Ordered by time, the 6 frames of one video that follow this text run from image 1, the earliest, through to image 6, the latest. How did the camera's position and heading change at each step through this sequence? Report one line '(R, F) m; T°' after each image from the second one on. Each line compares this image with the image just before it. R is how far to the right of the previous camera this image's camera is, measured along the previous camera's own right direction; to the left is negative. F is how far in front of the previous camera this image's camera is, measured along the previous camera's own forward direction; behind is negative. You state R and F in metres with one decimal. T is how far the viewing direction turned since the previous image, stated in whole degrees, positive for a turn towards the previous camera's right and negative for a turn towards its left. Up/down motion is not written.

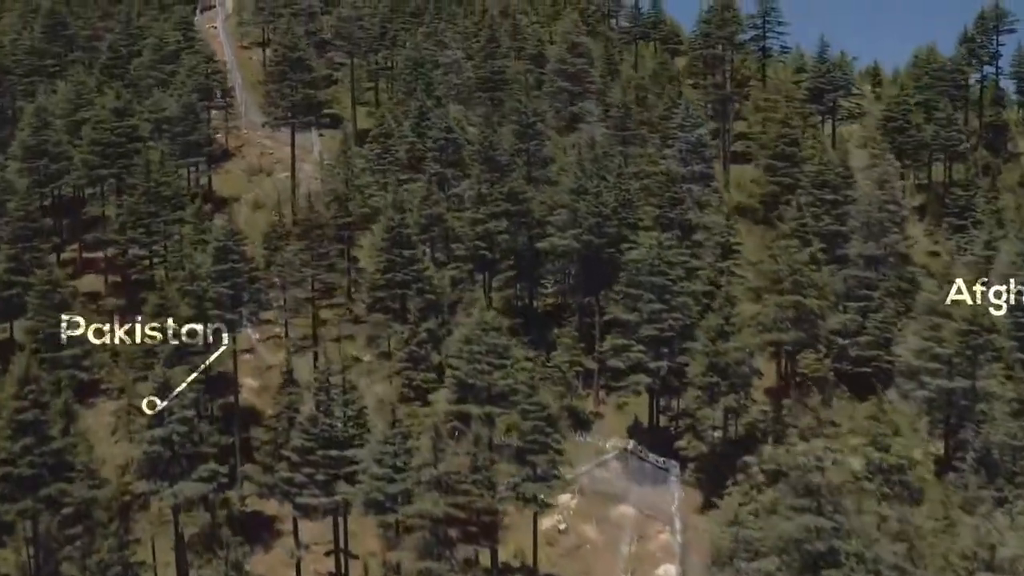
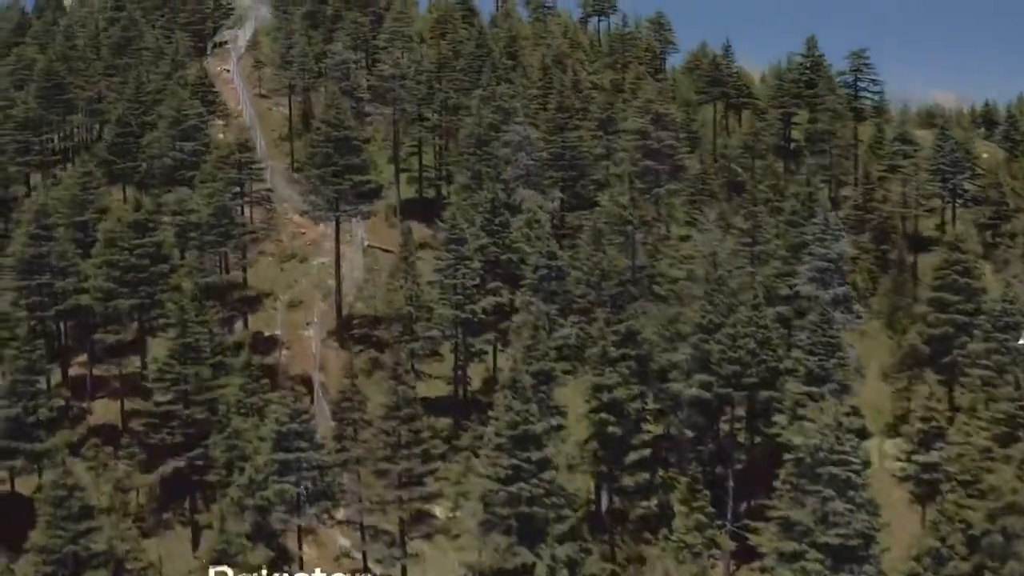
(-4.6, +12.6) m; +1°
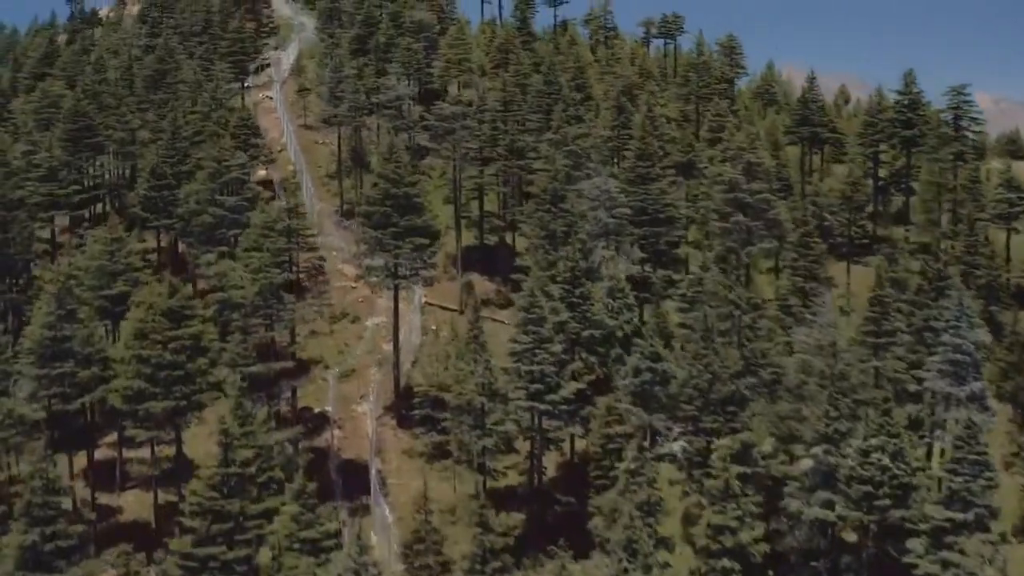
(-1.7, +7.6) m; -1°
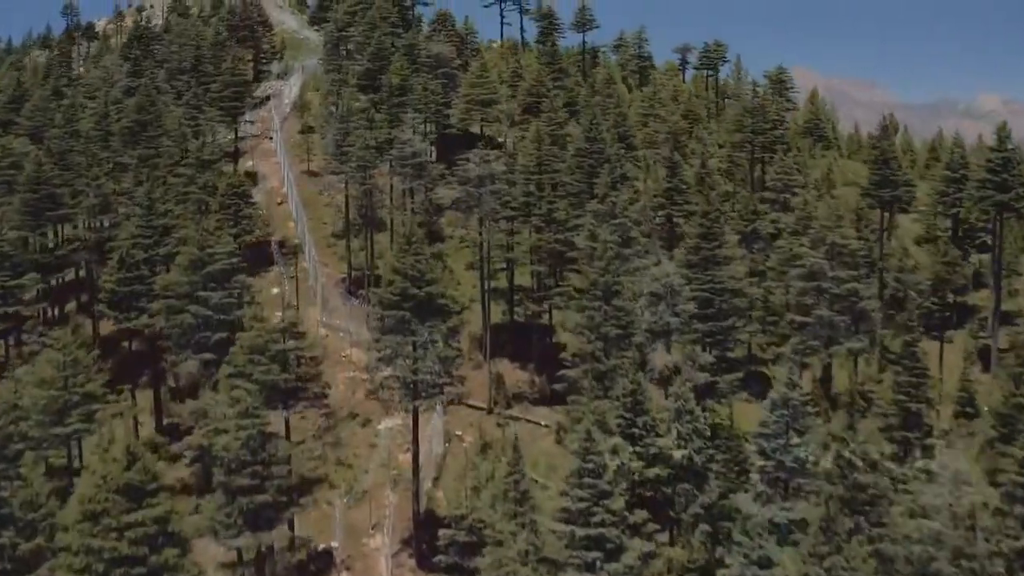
(-1.2, +10.9) m; 0°
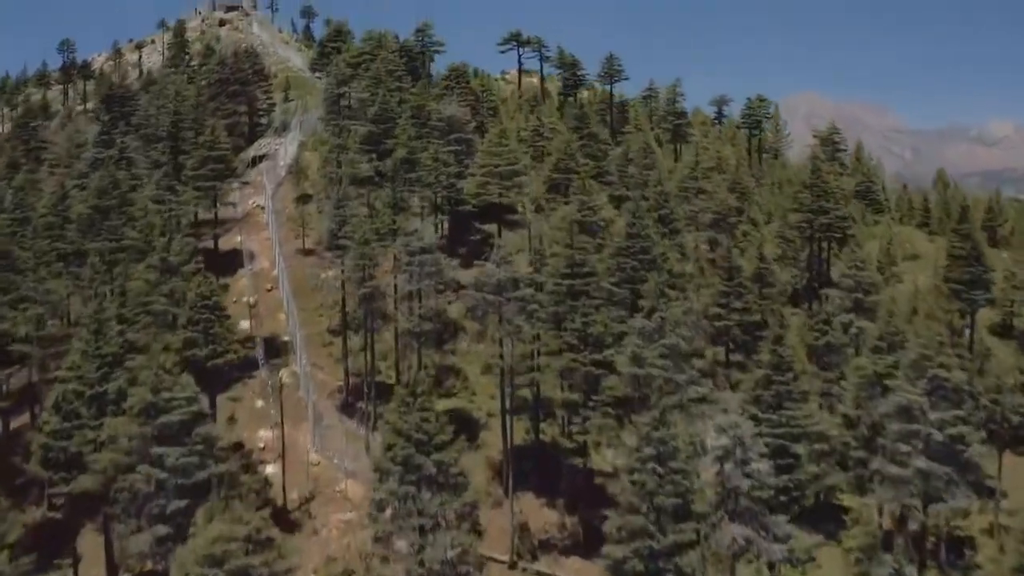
(-0.5, +10.7) m; 0°
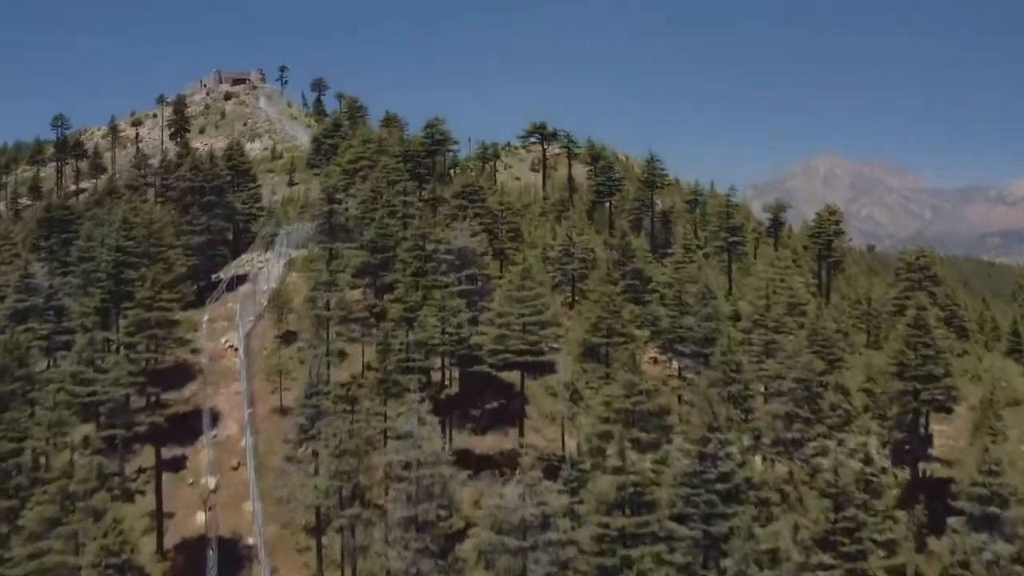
(-0.2, +14.8) m; -1°
